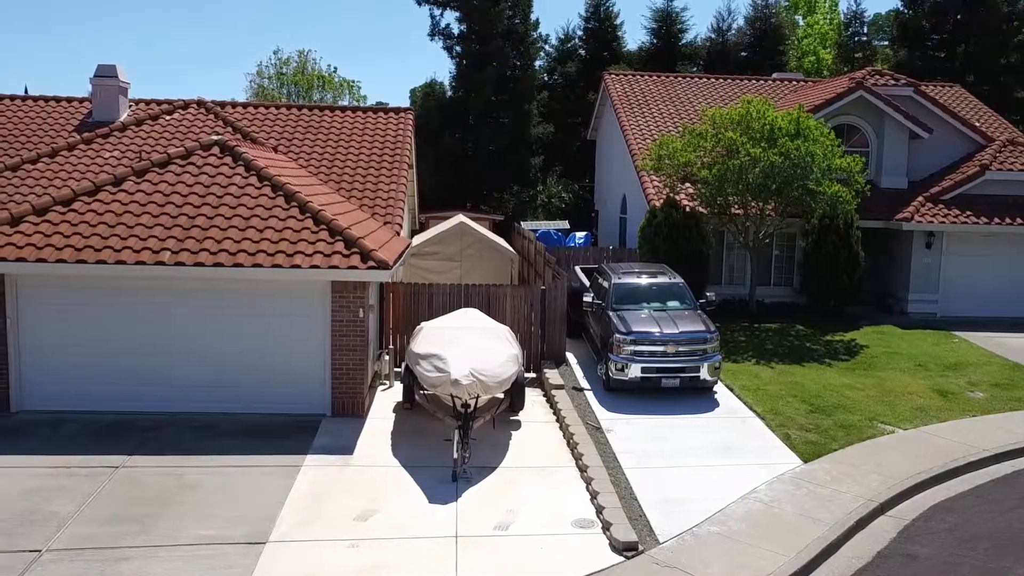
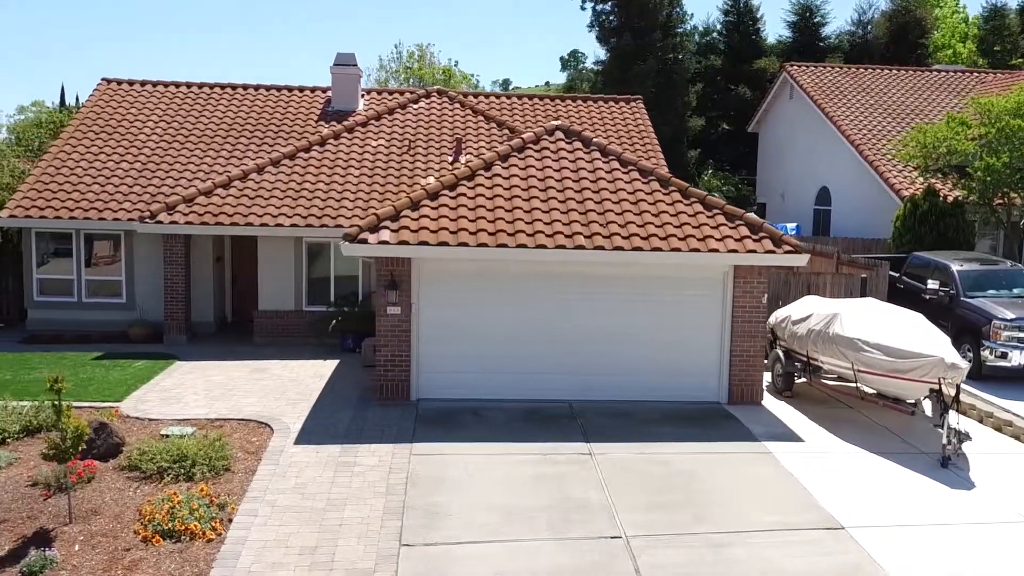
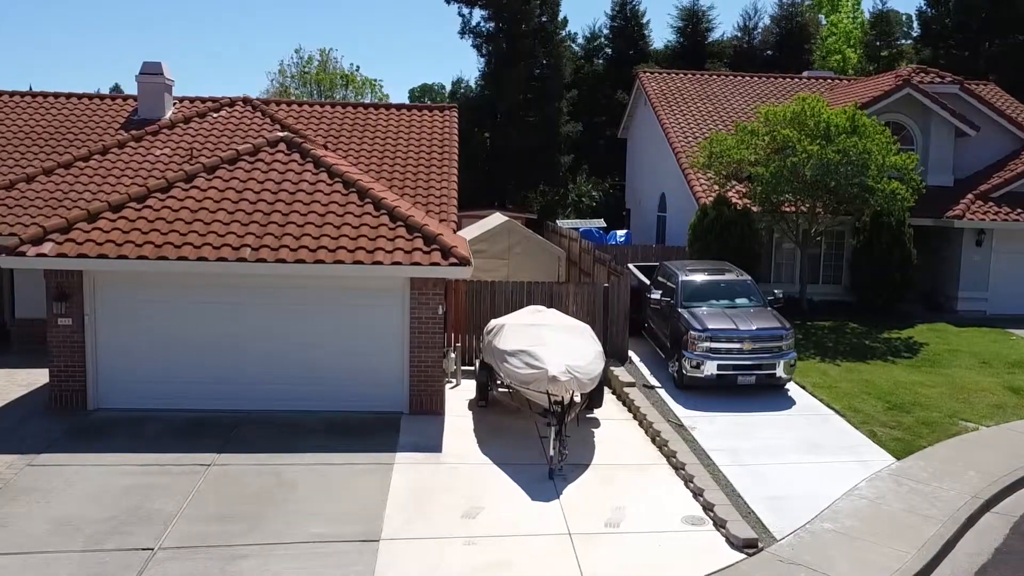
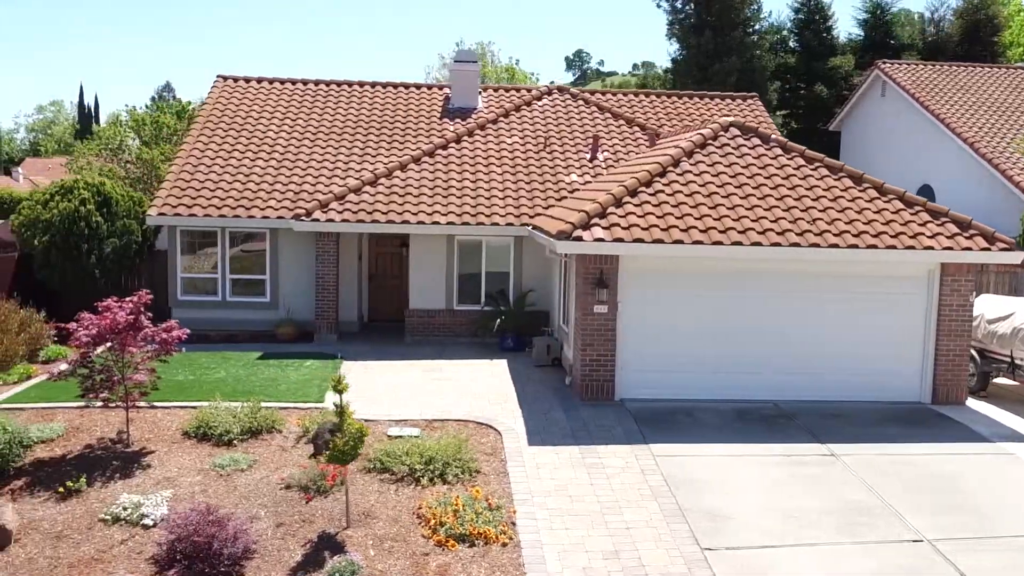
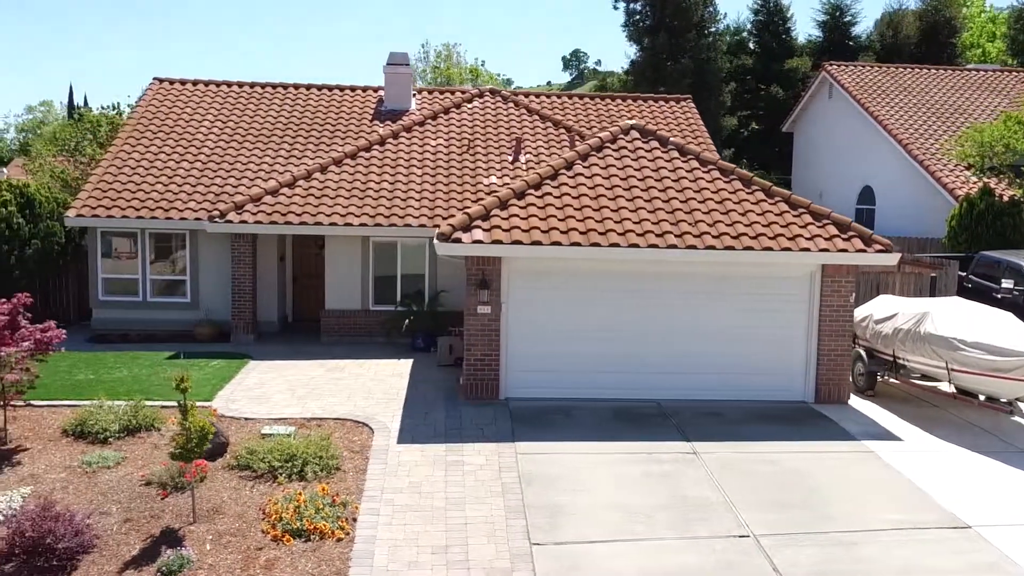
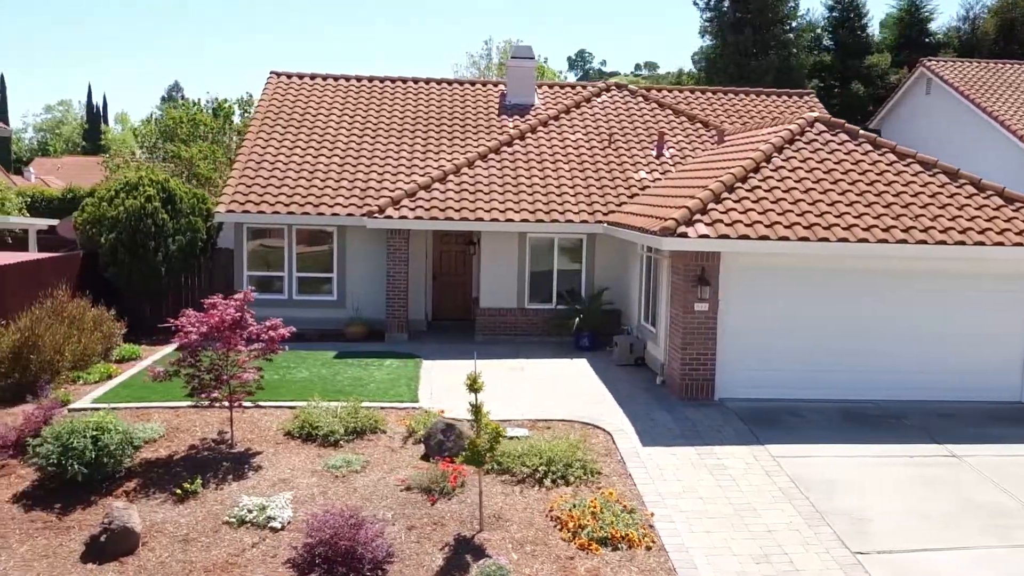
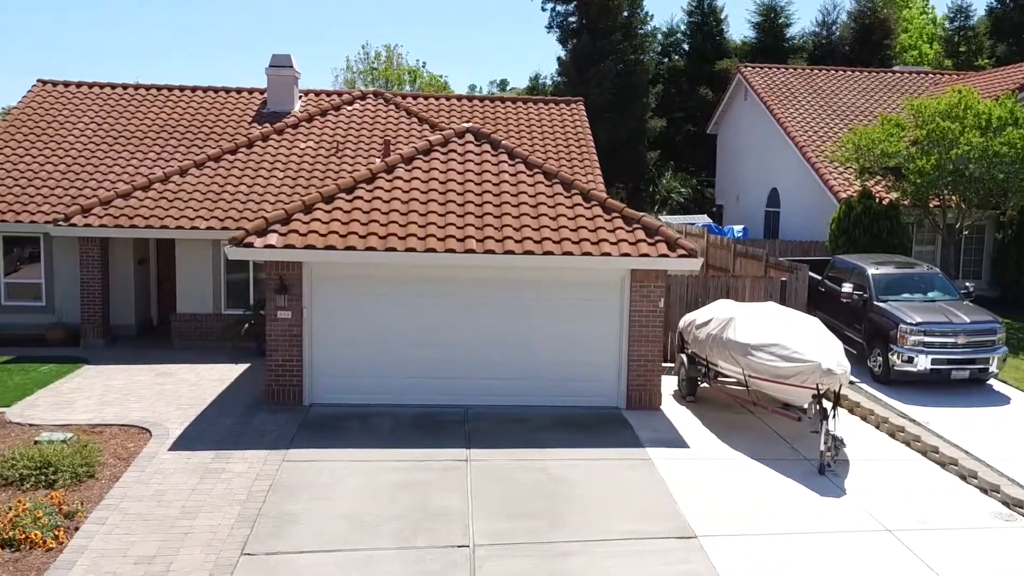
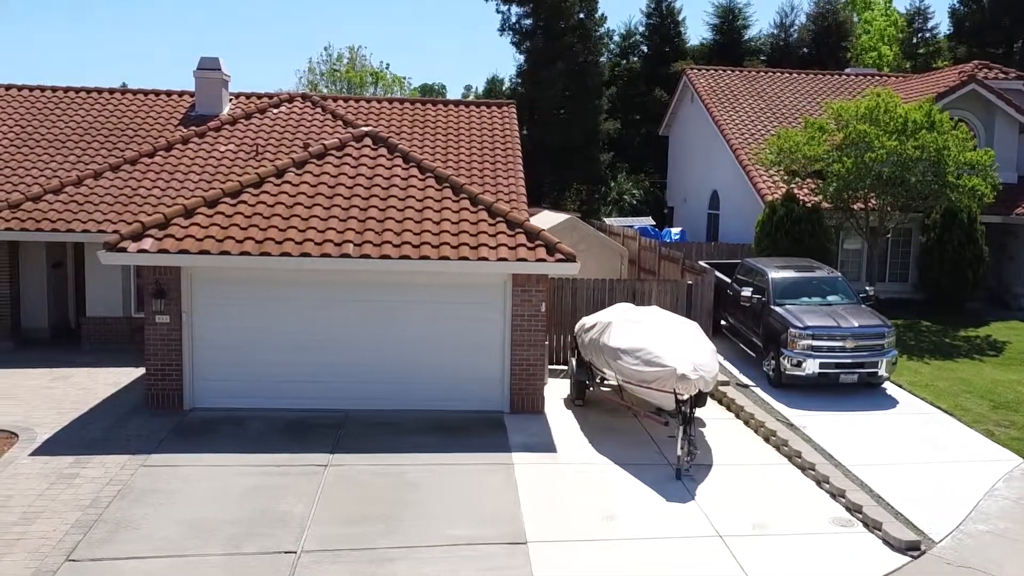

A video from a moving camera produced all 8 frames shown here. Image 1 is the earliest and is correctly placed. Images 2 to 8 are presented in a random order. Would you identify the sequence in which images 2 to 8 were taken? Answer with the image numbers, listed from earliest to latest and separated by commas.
3, 8, 7, 2, 5, 4, 6
